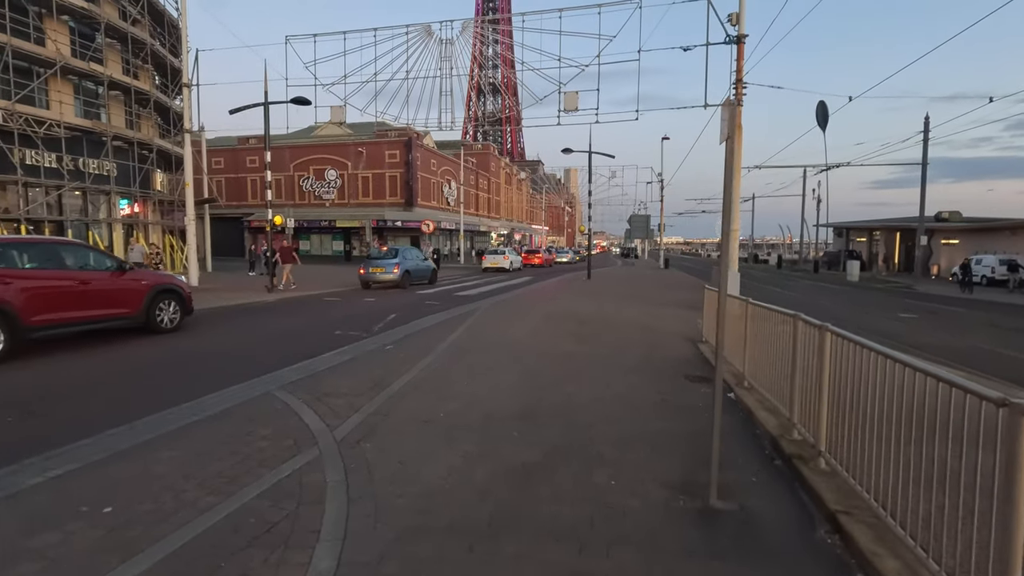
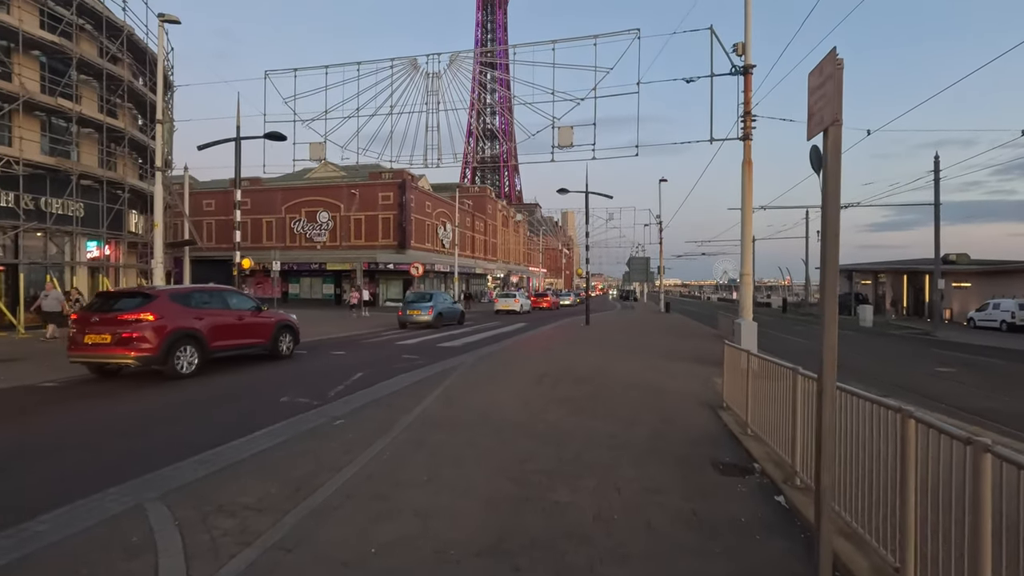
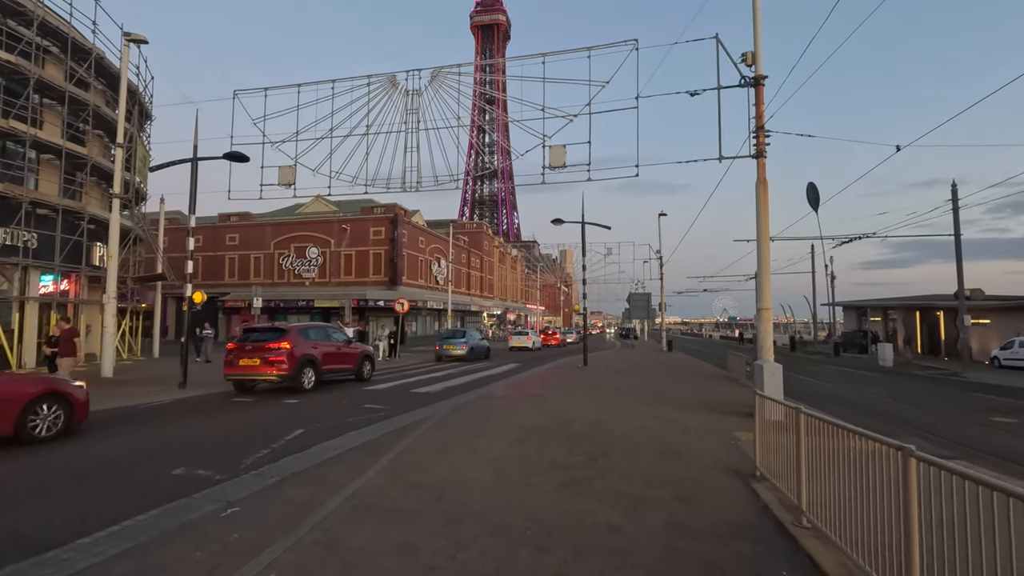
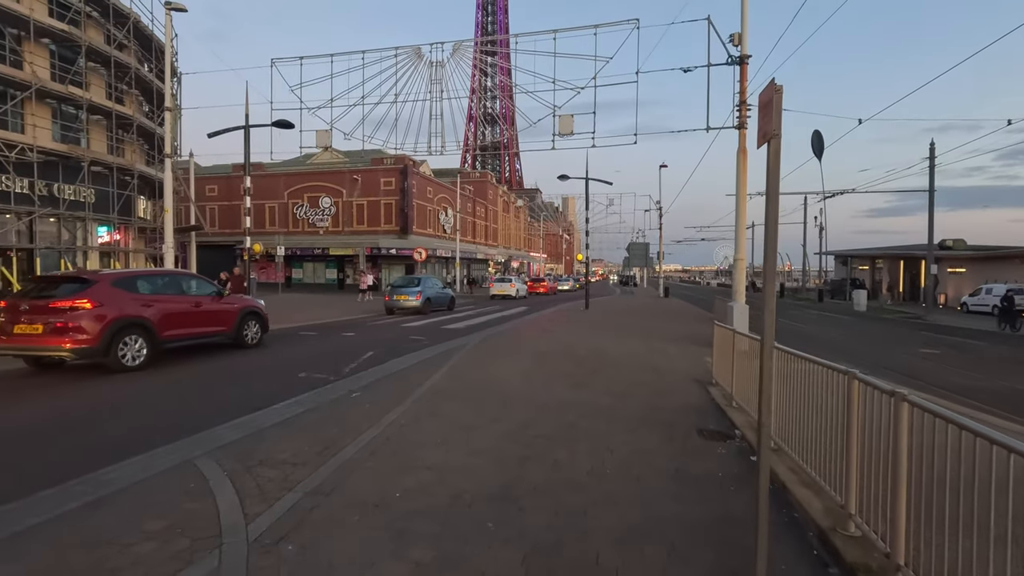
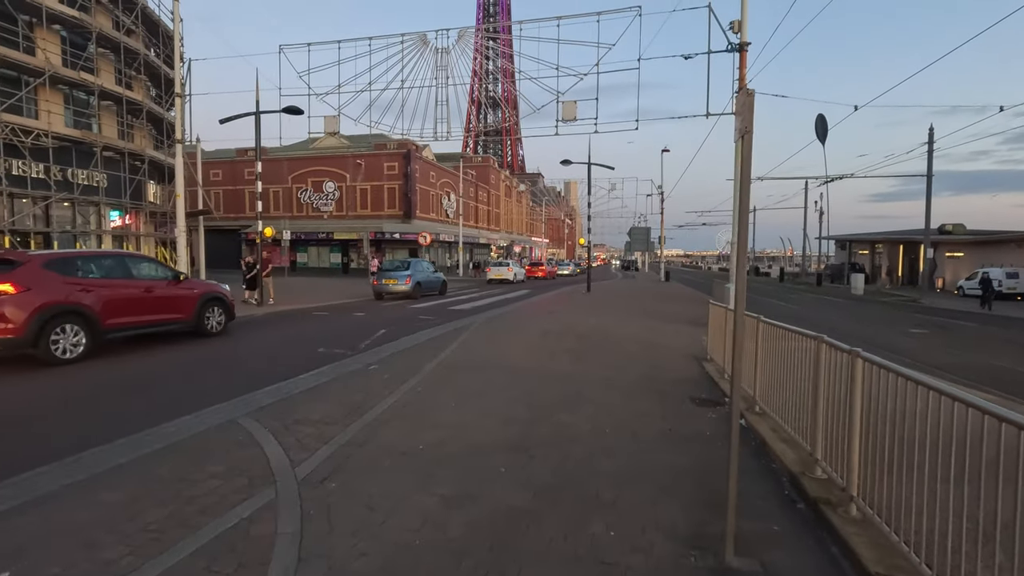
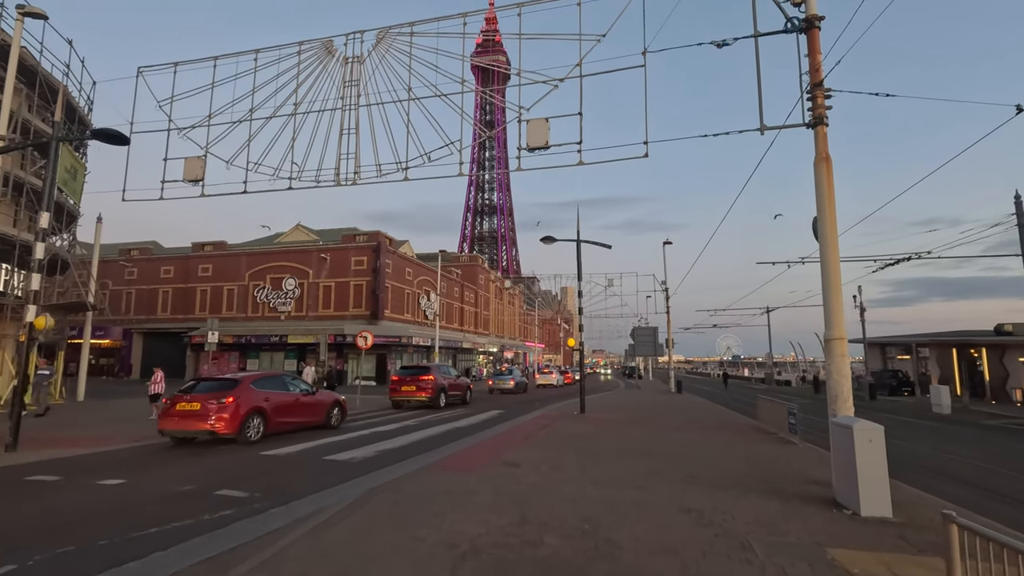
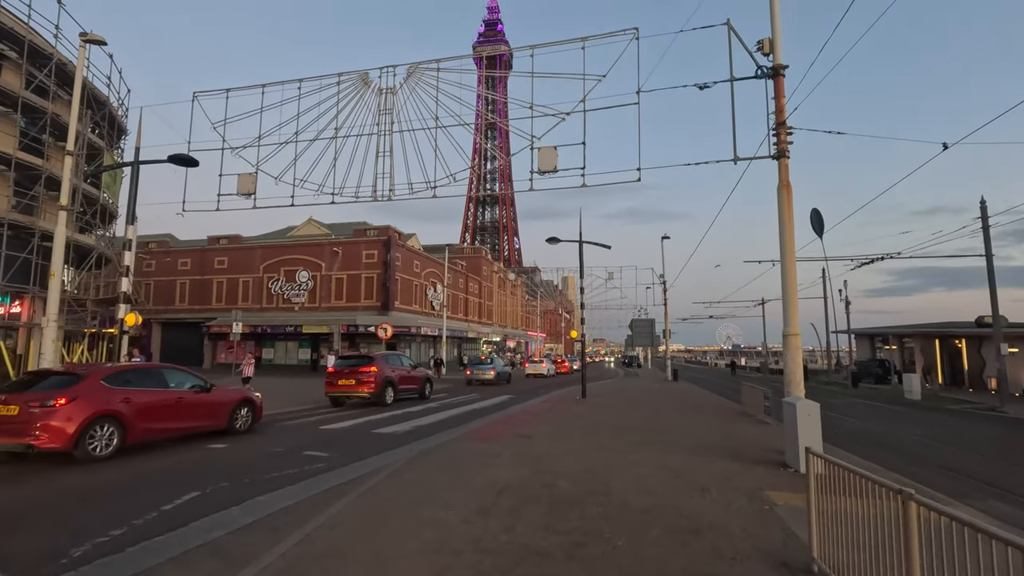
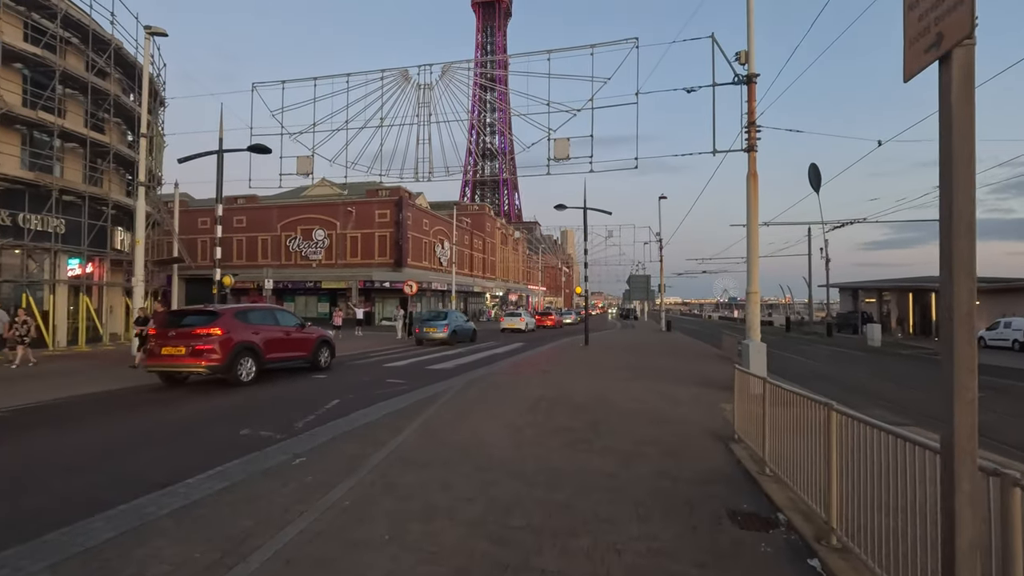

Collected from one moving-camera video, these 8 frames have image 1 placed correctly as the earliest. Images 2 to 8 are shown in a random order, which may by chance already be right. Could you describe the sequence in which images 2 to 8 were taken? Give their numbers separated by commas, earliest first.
5, 4, 2, 8, 3, 7, 6
